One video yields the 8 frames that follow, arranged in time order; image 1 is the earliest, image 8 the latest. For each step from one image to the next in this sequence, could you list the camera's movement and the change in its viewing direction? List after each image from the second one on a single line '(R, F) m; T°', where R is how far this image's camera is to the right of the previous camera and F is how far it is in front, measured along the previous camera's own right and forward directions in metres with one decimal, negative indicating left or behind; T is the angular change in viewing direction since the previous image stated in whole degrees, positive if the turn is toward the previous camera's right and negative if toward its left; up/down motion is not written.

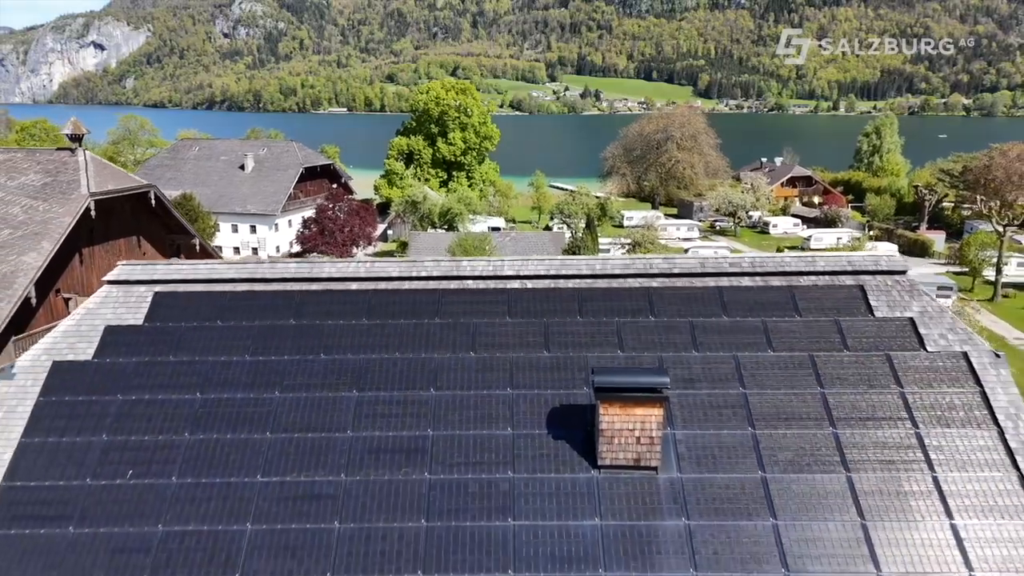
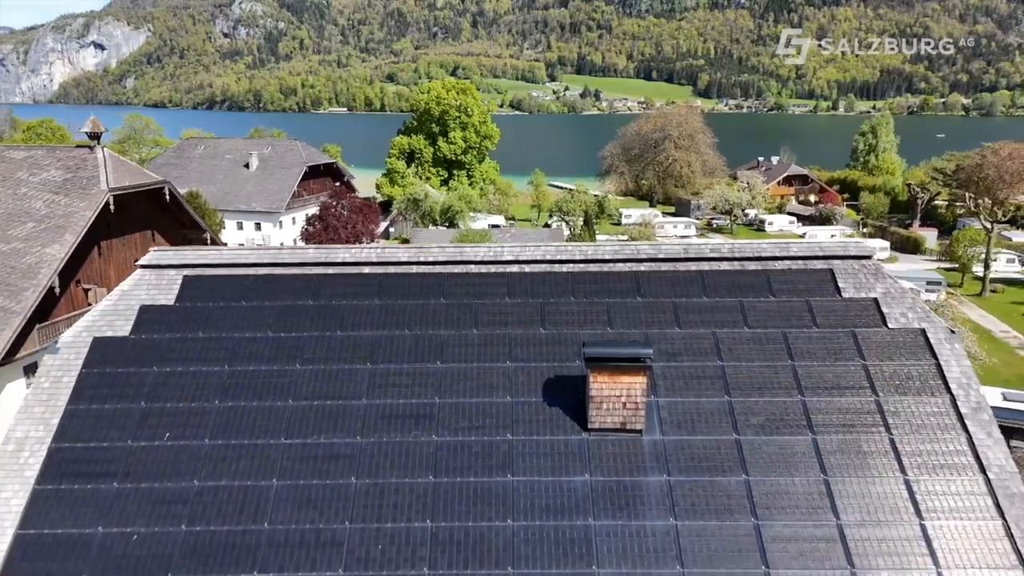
(0.0, -1.1) m; 0°
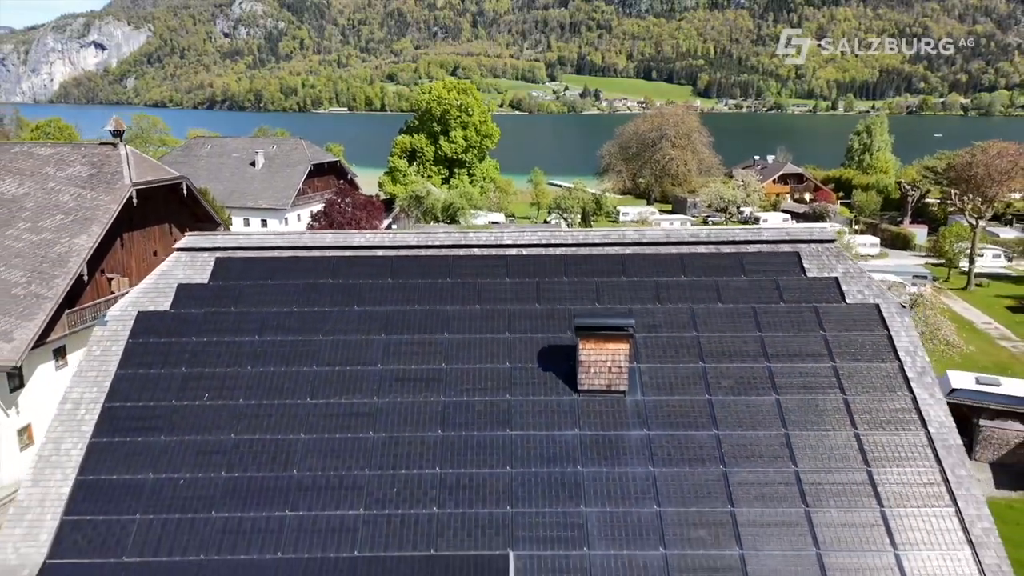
(0.0, -1.5) m; 0°
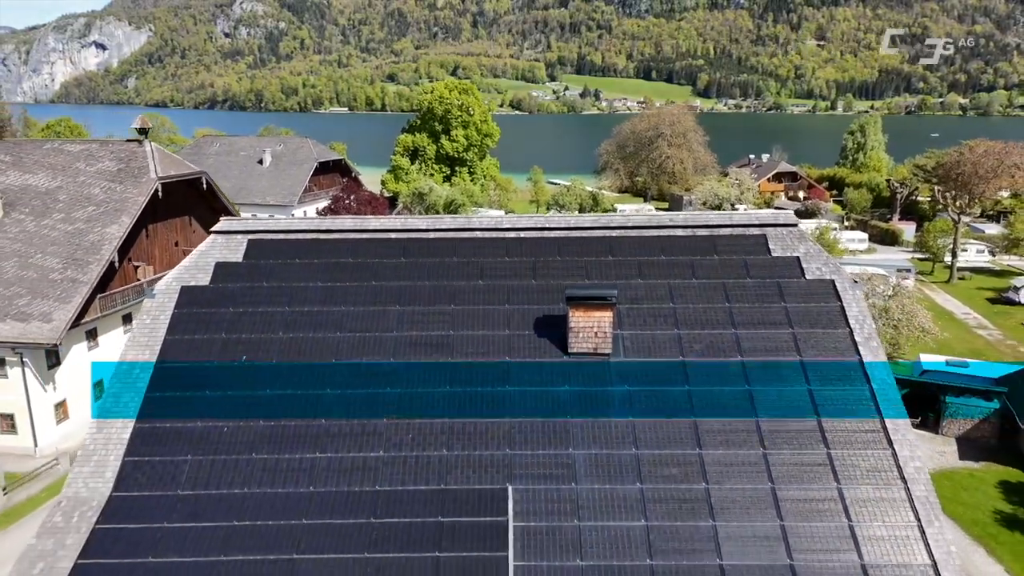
(0.0, -1.9) m; 0°
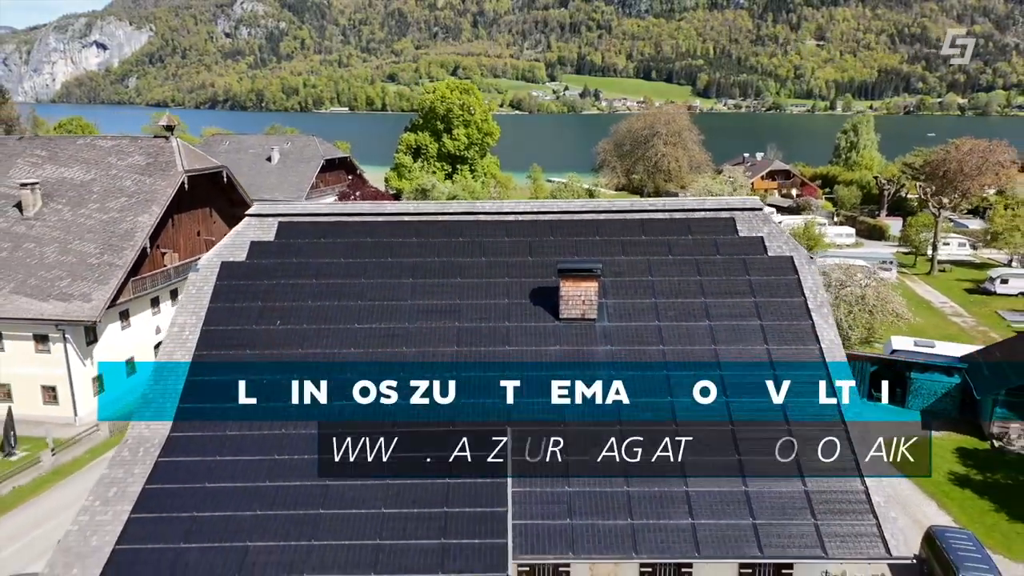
(0.0, -2.3) m; 0°
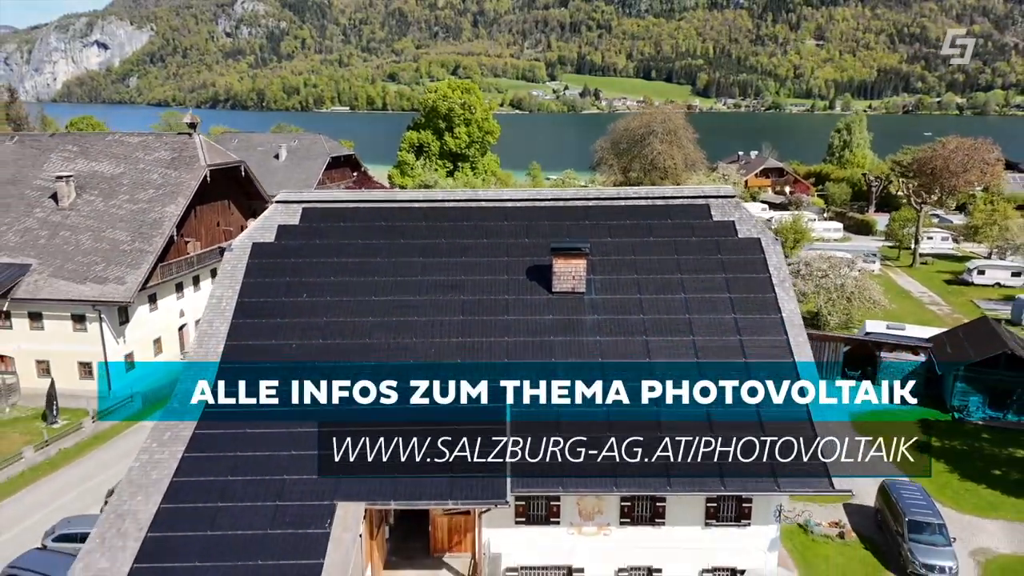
(+0.1, -2.3) m; 0°
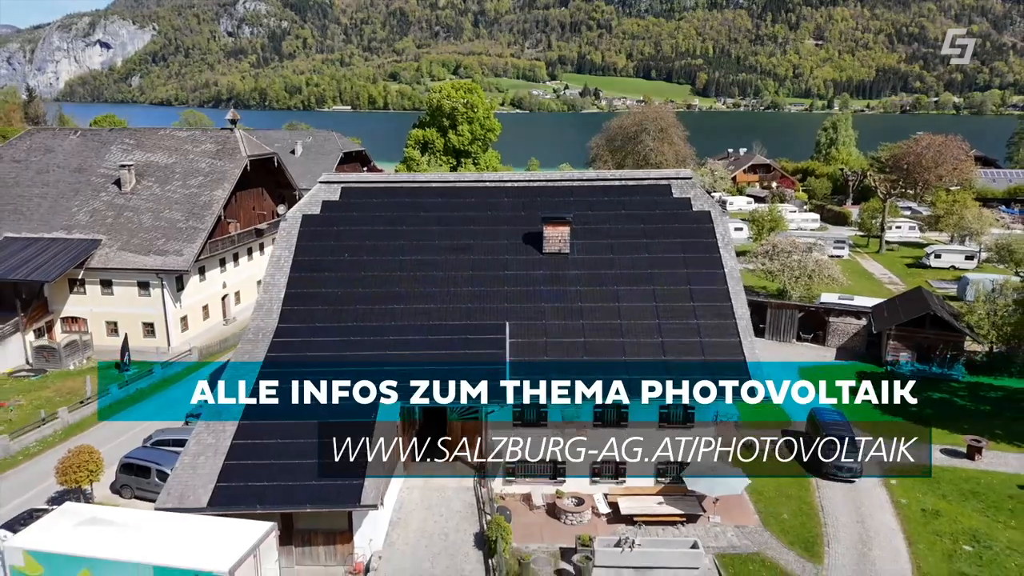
(+0.1, -5.0) m; 0°
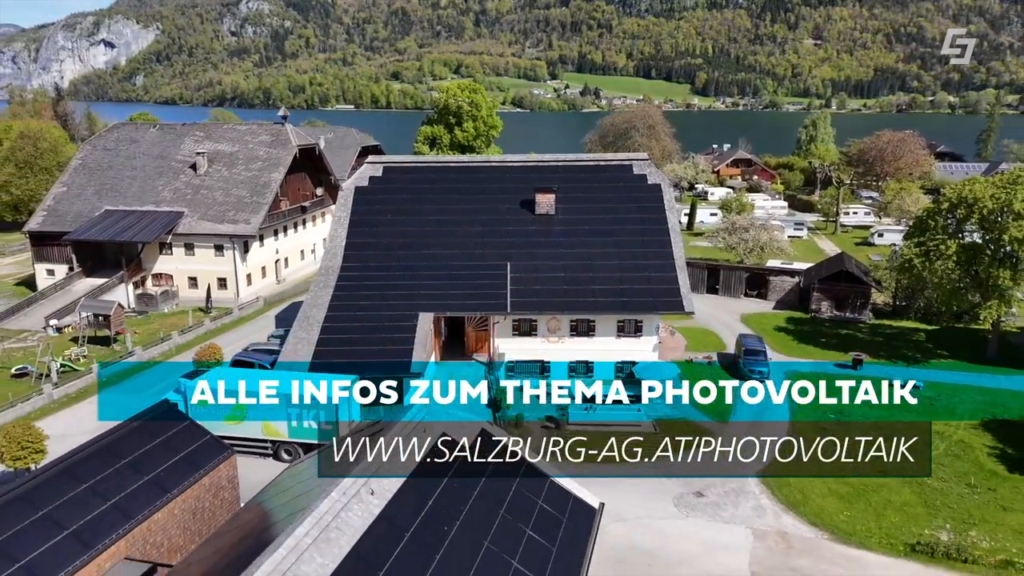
(0.0, -8.4) m; 0°
